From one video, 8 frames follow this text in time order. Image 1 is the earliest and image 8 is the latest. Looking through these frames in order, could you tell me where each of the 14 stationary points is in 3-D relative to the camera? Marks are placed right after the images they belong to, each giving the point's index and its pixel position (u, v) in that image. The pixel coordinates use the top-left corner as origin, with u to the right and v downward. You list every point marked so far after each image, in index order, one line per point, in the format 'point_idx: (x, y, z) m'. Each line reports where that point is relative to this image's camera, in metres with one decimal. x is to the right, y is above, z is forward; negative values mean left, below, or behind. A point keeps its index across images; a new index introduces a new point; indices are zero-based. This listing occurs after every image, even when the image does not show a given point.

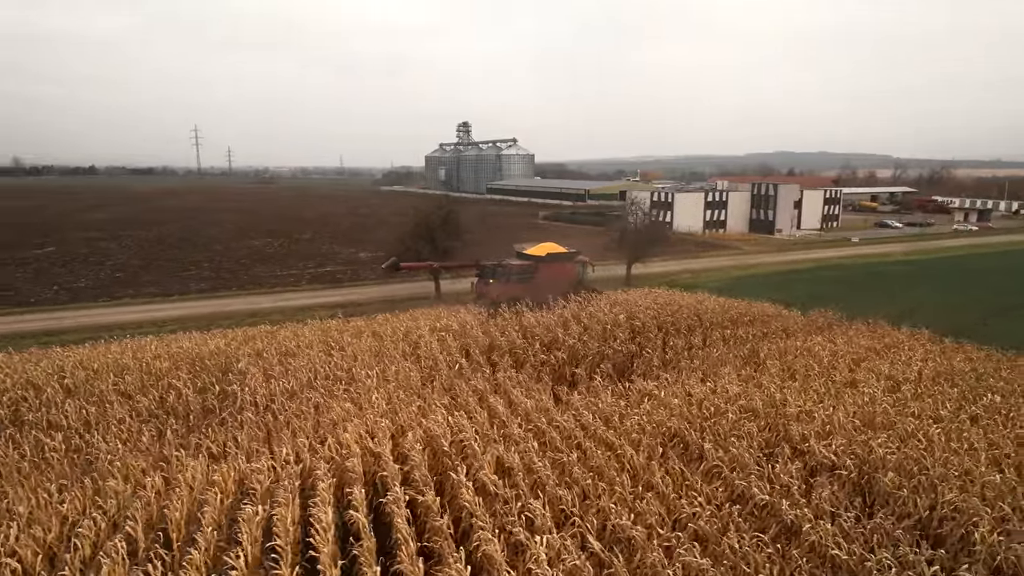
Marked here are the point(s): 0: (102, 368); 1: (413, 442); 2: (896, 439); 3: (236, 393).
0: (-4.5, -0.9, +7.3) m
1: (-0.8, -1.2, +5.3) m
2: (+3.2, -1.3, +5.5) m
3: (-2.8, -1.1, +6.7) m
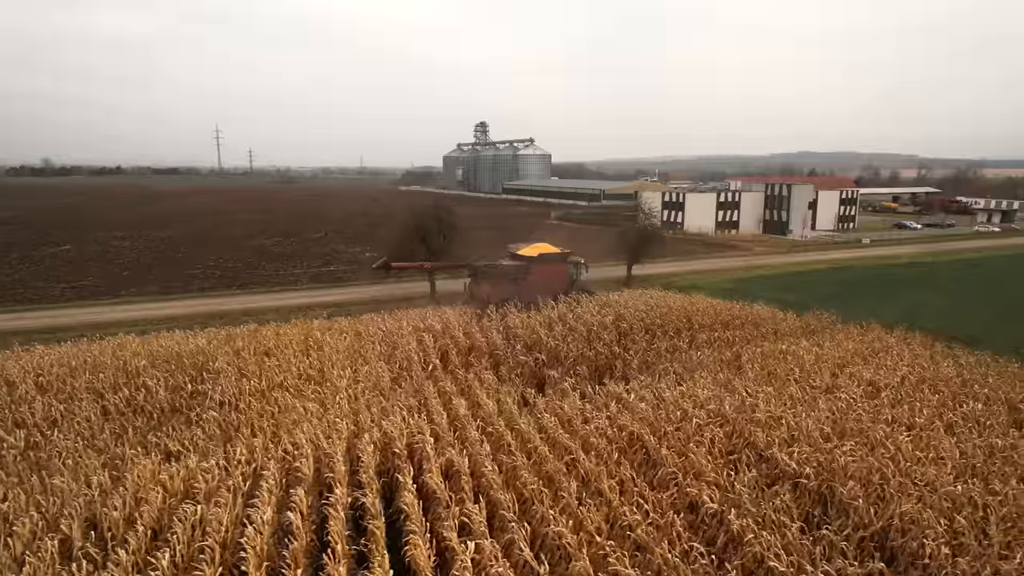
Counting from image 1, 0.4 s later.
0: (-4.8, -0.9, +7.3) m
1: (-1.2, -1.2, +5.3) m
2: (+2.8, -1.3, +5.4) m
3: (-3.1, -1.1, +6.8) m
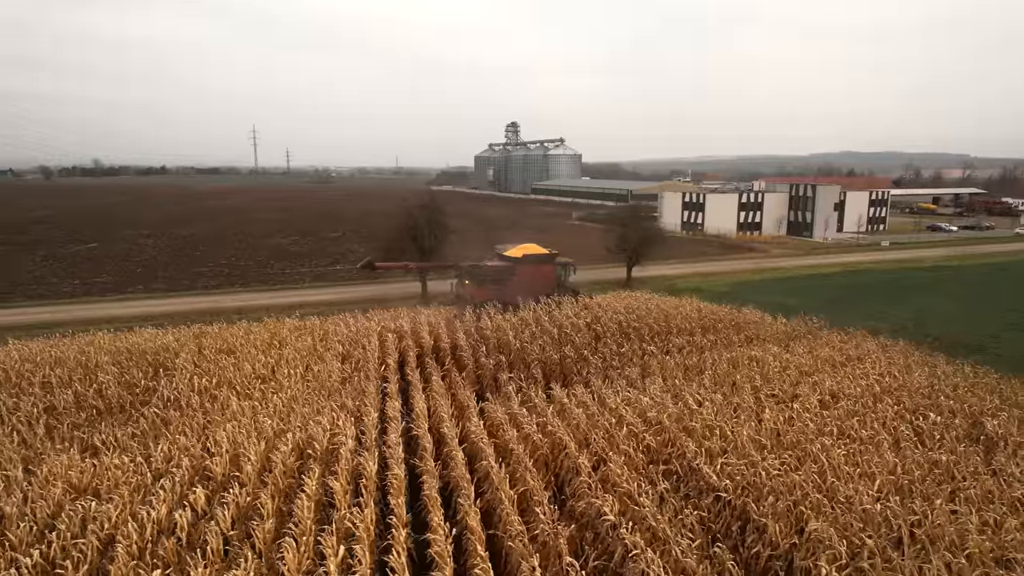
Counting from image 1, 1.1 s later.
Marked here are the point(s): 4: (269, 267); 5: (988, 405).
0: (-5.3, -0.8, +7.5) m
1: (-1.8, -1.3, +5.3) m
2: (+2.2, -1.3, +5.1) m
3: (-3.7, -1.0, +6.9) m
4: (-7.1, +0.6, +19.4) m
5: (+4.5, -1.1, +6.3) m
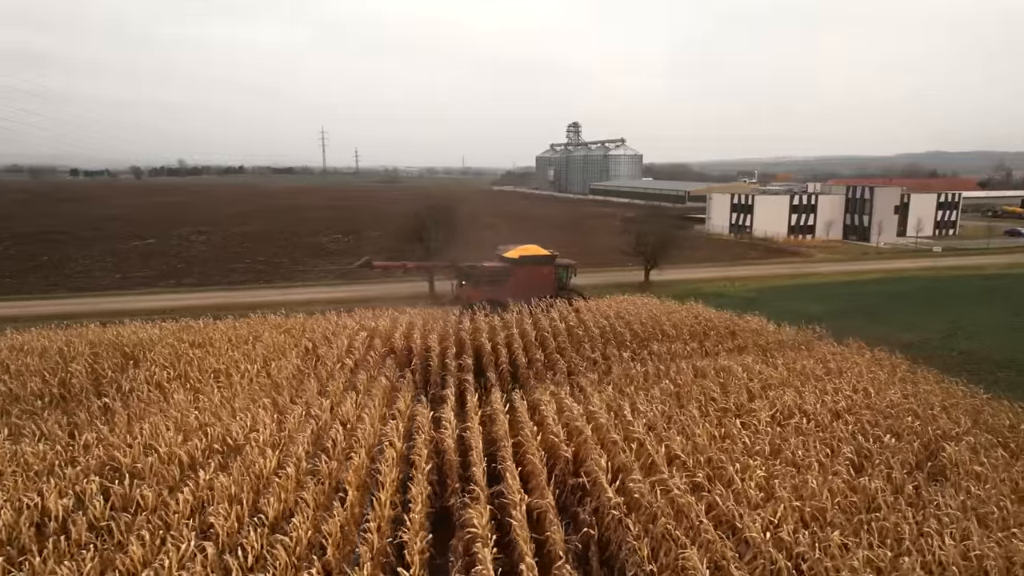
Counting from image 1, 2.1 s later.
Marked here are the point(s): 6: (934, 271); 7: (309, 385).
0: (-5.8, -0.7, +8.0) m
1: (-2.6, -1.2, +5.4) m
2: (+1.4, -1.4, +4.8) m
3: (-4.3, -1.0, +7.1) m
4: (-6.3, +0.7, +19.9) m
5: (+3.9, -1.2, +5.8) m
6: (+11.6, +0.4, +18.2) m
7: (-2.1, -1.0, +6.8) m
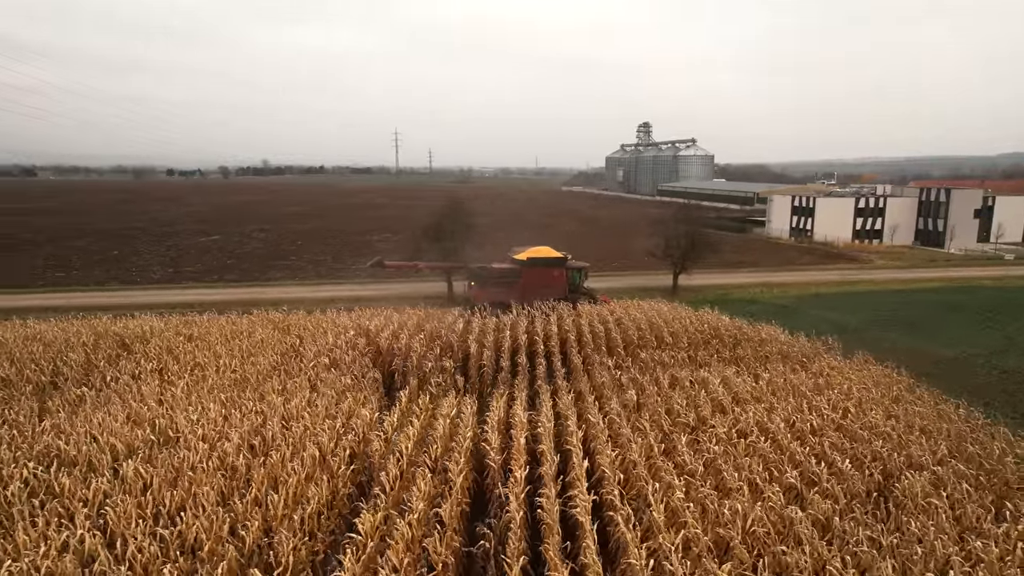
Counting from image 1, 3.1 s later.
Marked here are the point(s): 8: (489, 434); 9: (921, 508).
0: (-6.1, -0.6, +8.5) m
1: (-3.2, -1.2, +5.5) m
2: (+0.7, -1.4, +4.6) m
3: (-4.6, -0.9, +7.5) m
4: (-5.2, +0.8, +20.4) m
5: (+3.3, -1.3, +5.2) m
6: (+12.4, +0.2, +16.7) m
7: (-2.5, -1.0, +7.0) m
8: (-0.2, -1.2, +5.7) m
9: (+2.7, -1.5, +4.5) m
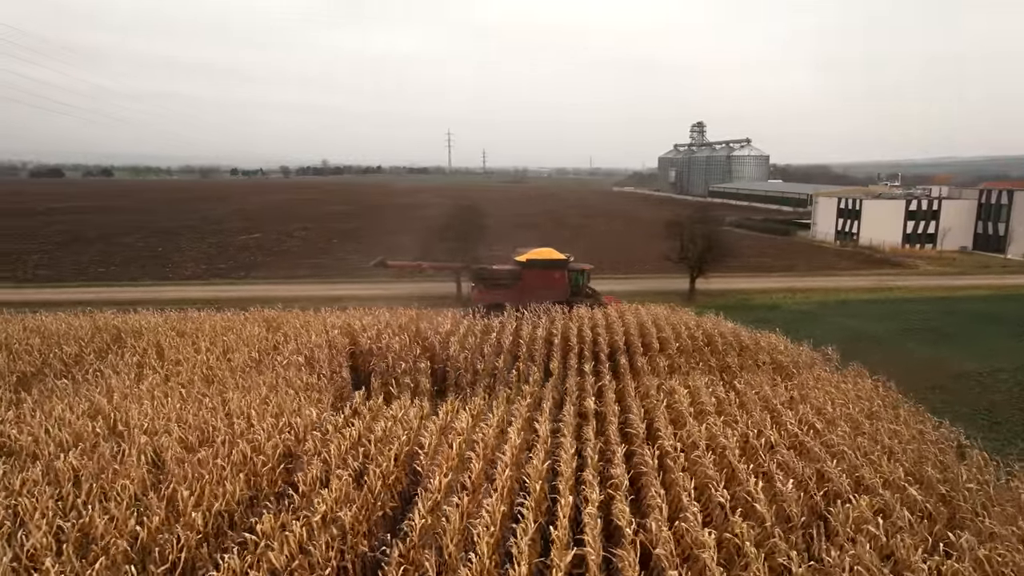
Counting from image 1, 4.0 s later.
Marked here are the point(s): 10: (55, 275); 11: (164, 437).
0: (-6.3, -0.6, +8.9) m
1: (-3.7, -1.2, +5.7) m
2: (+0.1, -1.5, +4.4) m
3: (-5.0, -0.9, +7.8) m
4: (-4.5, +0.8, +20.7) m
5: (+2.7, -1.4, +4.9) m
6: (+12.7, -0.1, +15.5) m
7: (-2.9, -1.0, +7.1) m
8: (-0.7, -1.2, +5.6) m
9: (+2.1, -1.5, +4.1) m
10: (-11.9, +0.3, +17.3) m
11: (-2.9, -1.2, +5.5) m
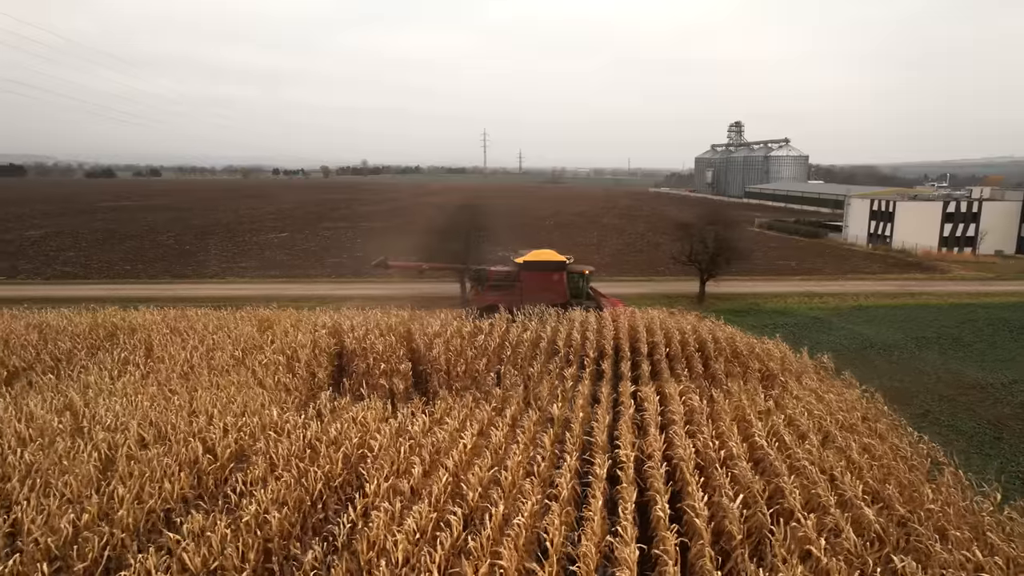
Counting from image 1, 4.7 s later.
0: (-6.5, -0.5, +9.2) m
1: (-4.1, -1.2, +5.8) m
2: (-0.4, -1.5, +4.3) m
3: (-5.2, -0.8, +8.0) m
4: (-3.9, +0.9, +20.9) m
5: (+2.3, -1.4, +4.6) m
6: (+12.9, -0.2, +14.7) m
7: (-3.2, -1.0, +7.1) m
8: (-1.1, -1.3, +5.5) m
9: (+1.6, -1.6, +3.9) m
10: (-11.6, +0.4, +17.9) m
11: (-3.3, -1.2, +5.6) m
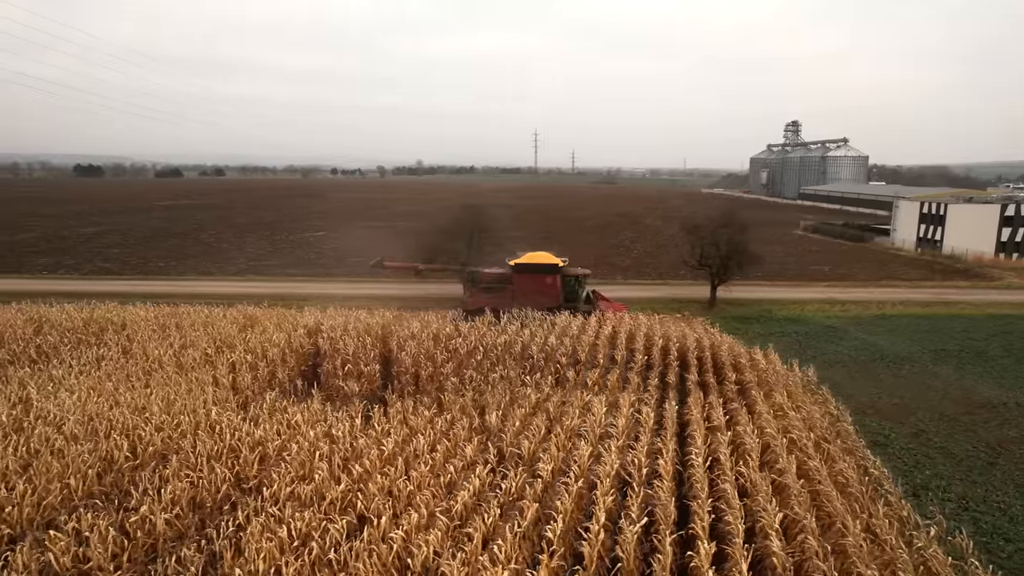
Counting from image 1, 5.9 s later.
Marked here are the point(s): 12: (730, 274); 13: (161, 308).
0: (-6.8, -0.5, +9.6) m
1: (-4.6, -1.1, +6.0) m
2: (-1.1, -1.5, +4.2) m
3: (-5.6, -0.8, +8.3) m
4: (-3.2, +0.9, +21.0) m
5: (+1.6, -1.5, +4.3) m
6: (+13.0, -0.5, +13.4) m
7: (-3.7, -1.0, +7.3) m
8: (-1.7, -1.3, +5.5) m
9: (+0.9, -1.7, +3.6) m
10: (-11.1, +0.6, +18.7) m
11: (-3.9, -1.2, +5.7) m
12: (+4.4, +0.3, +13.4) m
13: (-5.6, -0.3, +10.7) m
